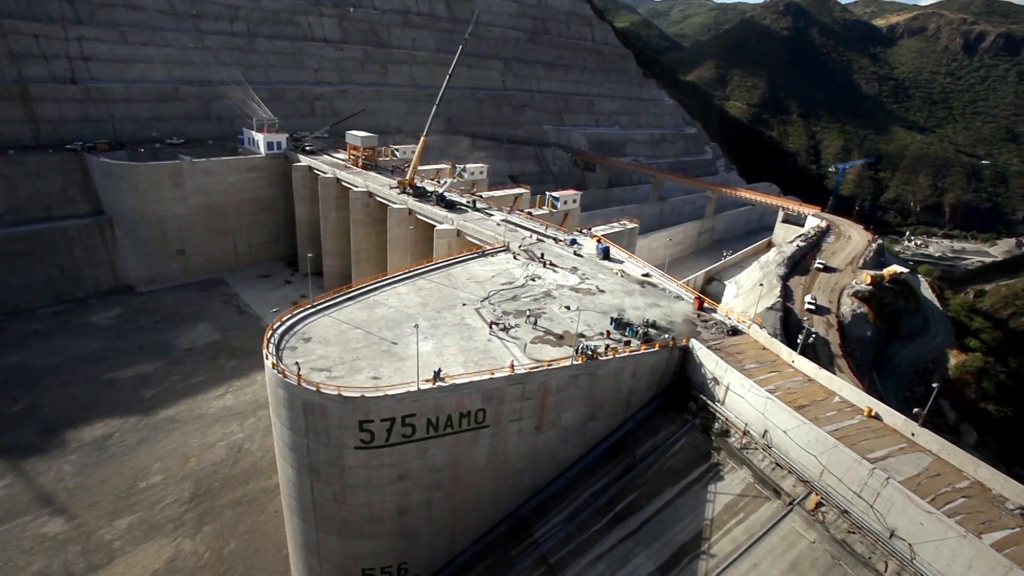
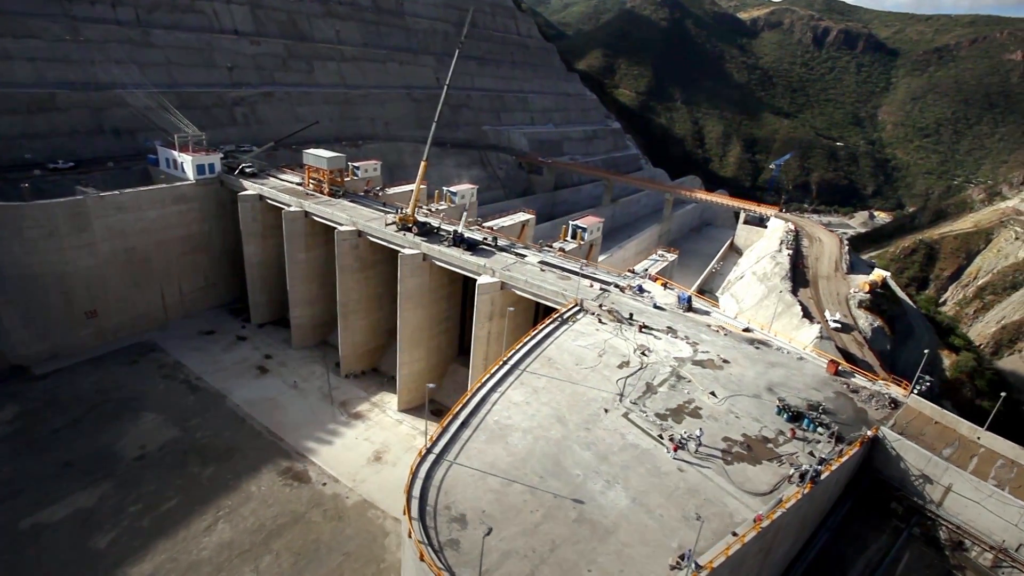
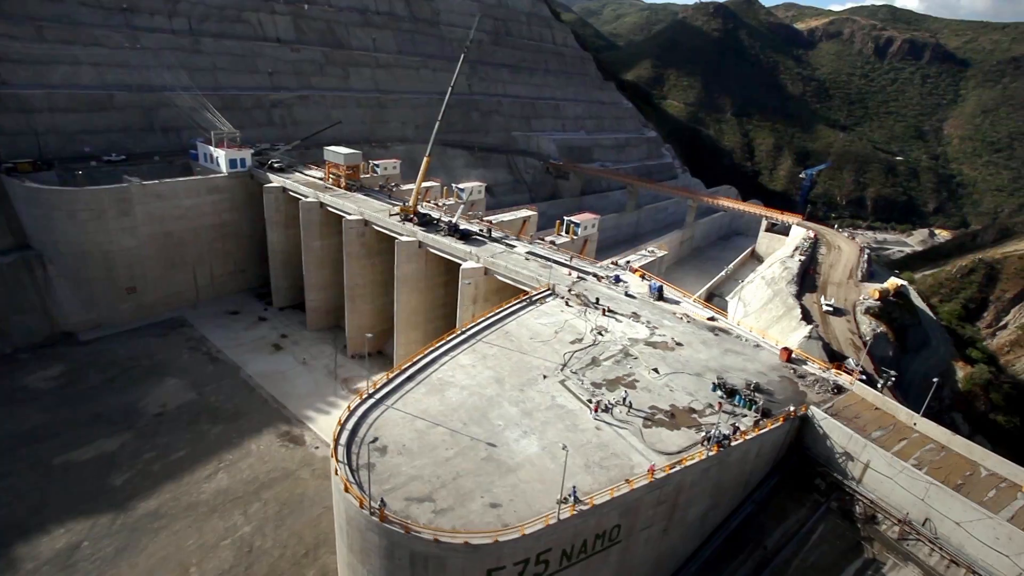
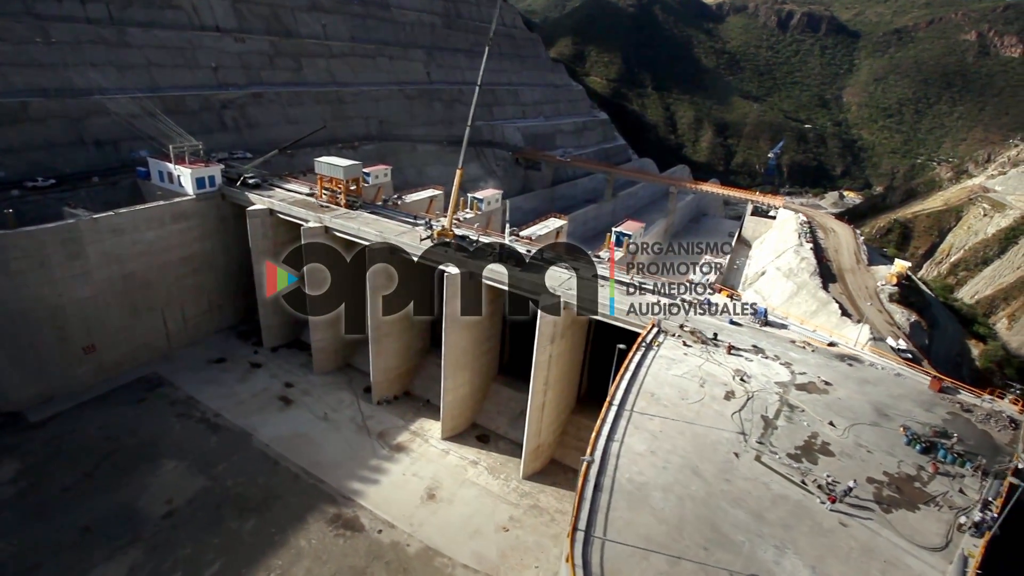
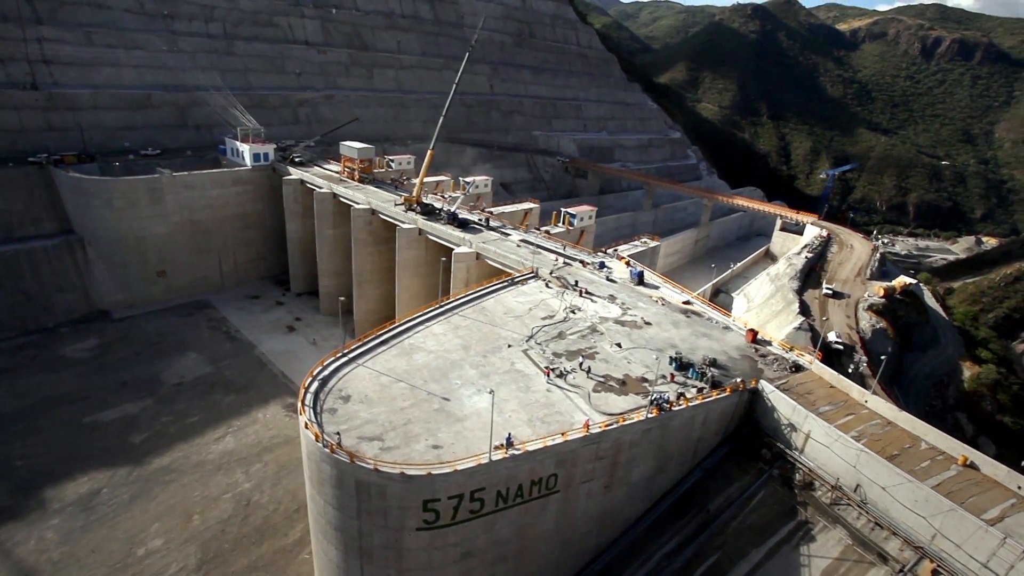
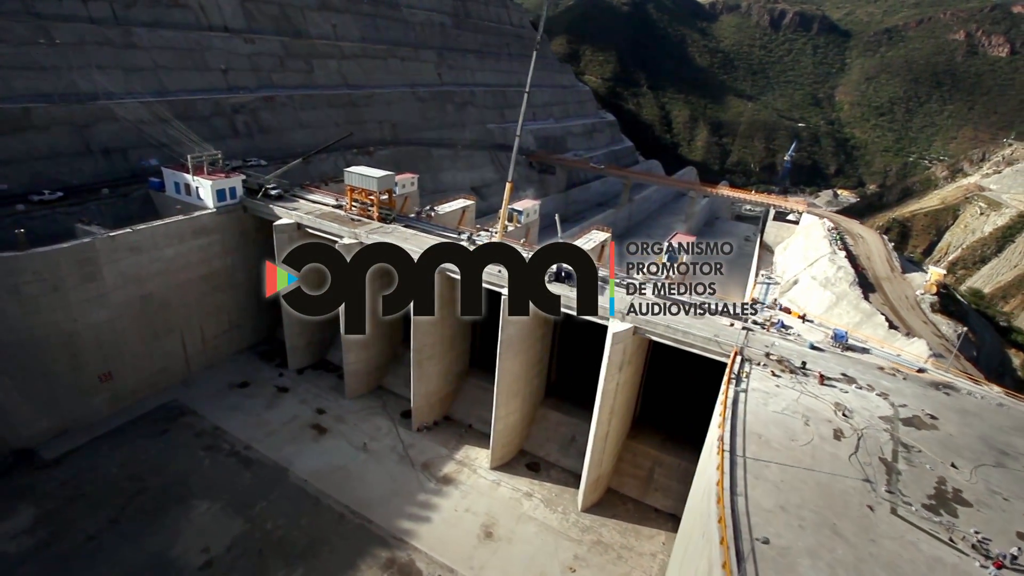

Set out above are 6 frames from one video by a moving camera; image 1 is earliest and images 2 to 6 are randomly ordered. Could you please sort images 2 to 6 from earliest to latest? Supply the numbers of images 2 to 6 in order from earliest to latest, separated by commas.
5, 3, 2, 4, 6
